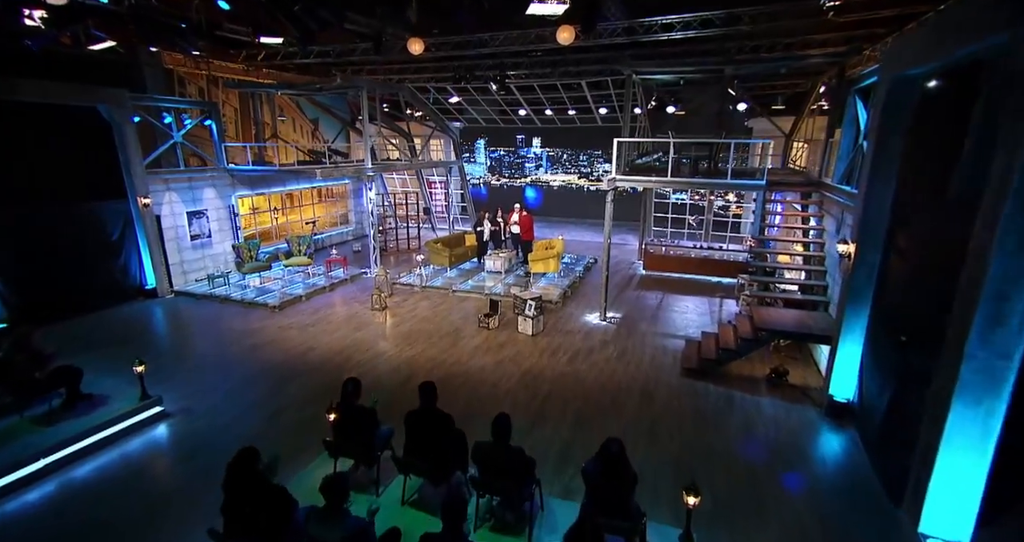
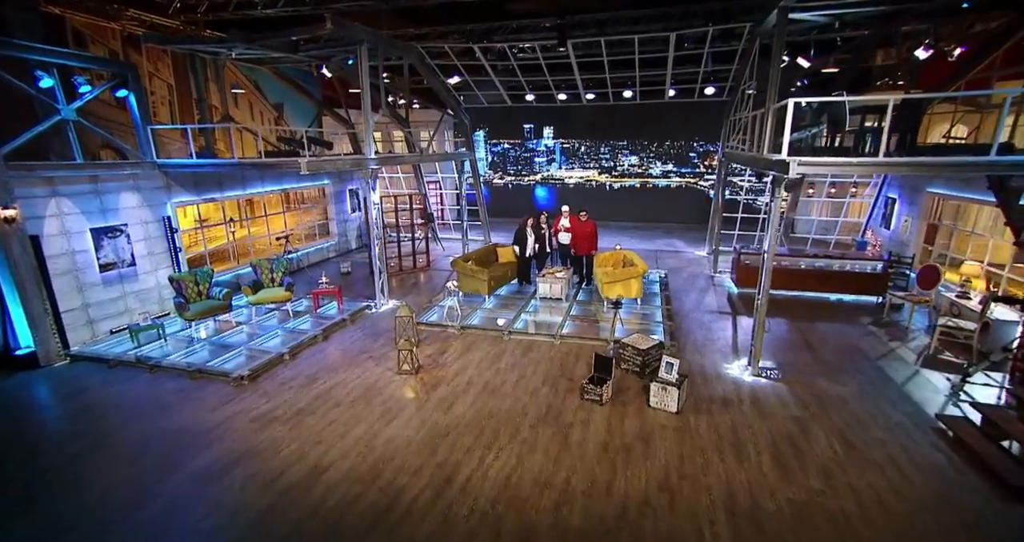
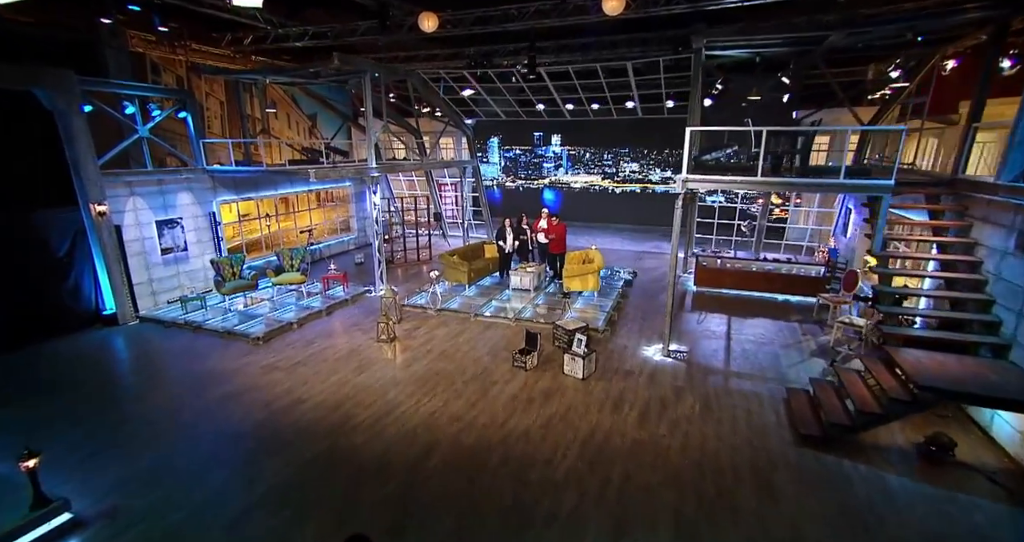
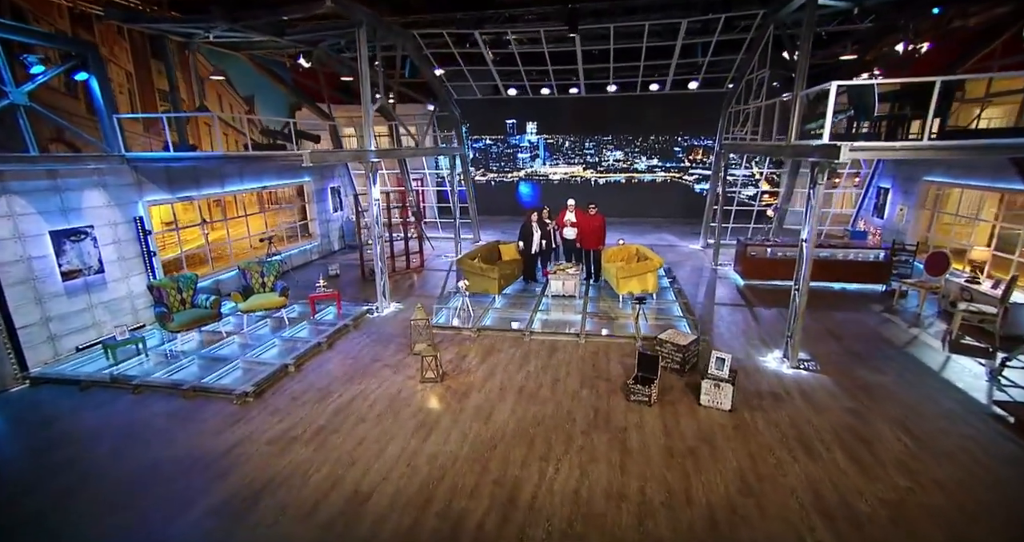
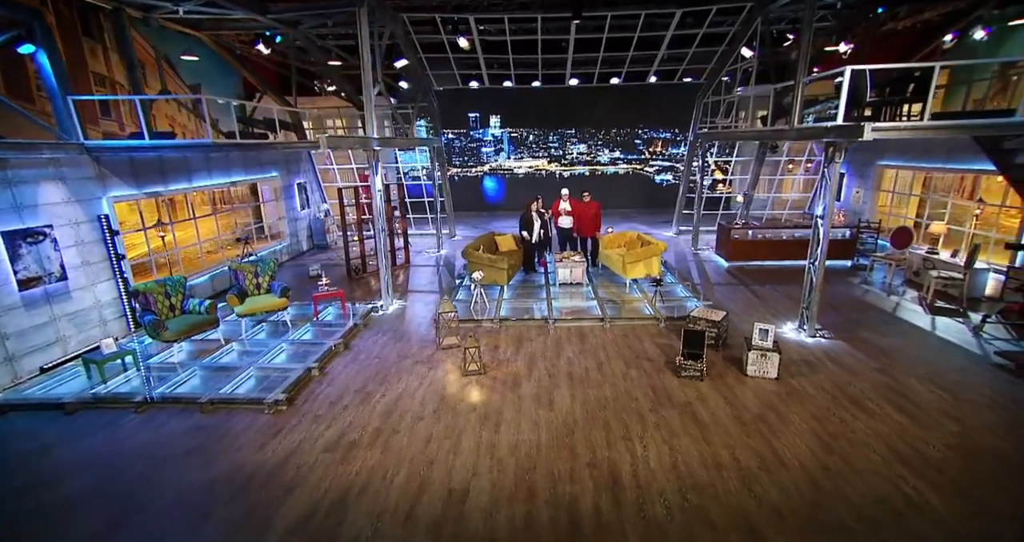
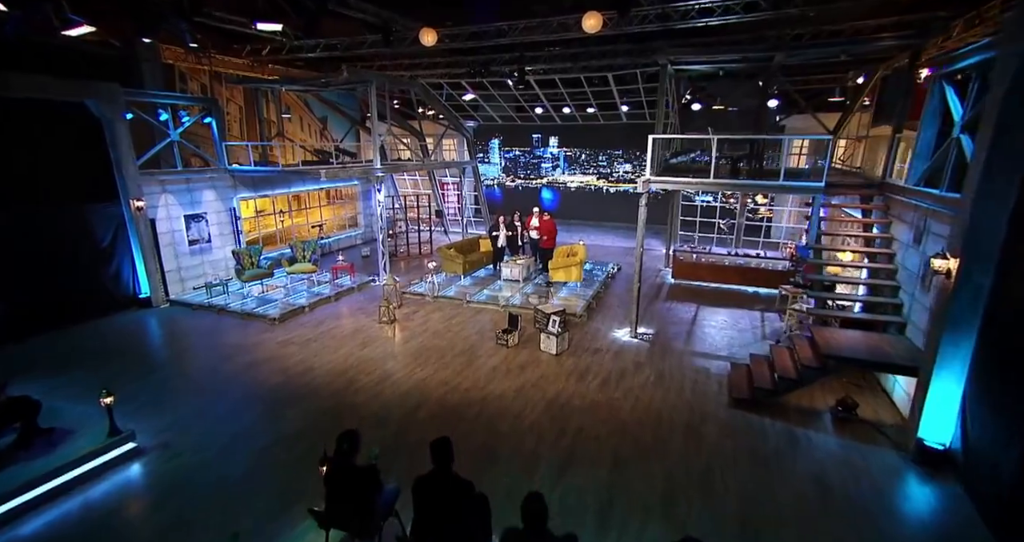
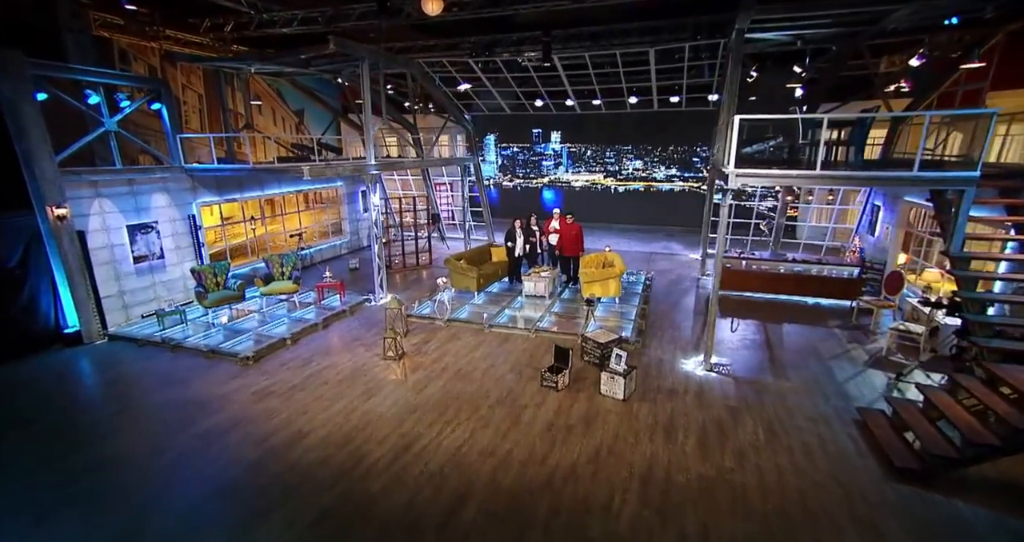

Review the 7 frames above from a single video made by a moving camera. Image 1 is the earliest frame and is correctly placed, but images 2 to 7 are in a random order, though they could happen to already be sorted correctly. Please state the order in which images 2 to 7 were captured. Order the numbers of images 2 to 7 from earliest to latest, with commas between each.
6, 3, 7, 2, 4, 5
